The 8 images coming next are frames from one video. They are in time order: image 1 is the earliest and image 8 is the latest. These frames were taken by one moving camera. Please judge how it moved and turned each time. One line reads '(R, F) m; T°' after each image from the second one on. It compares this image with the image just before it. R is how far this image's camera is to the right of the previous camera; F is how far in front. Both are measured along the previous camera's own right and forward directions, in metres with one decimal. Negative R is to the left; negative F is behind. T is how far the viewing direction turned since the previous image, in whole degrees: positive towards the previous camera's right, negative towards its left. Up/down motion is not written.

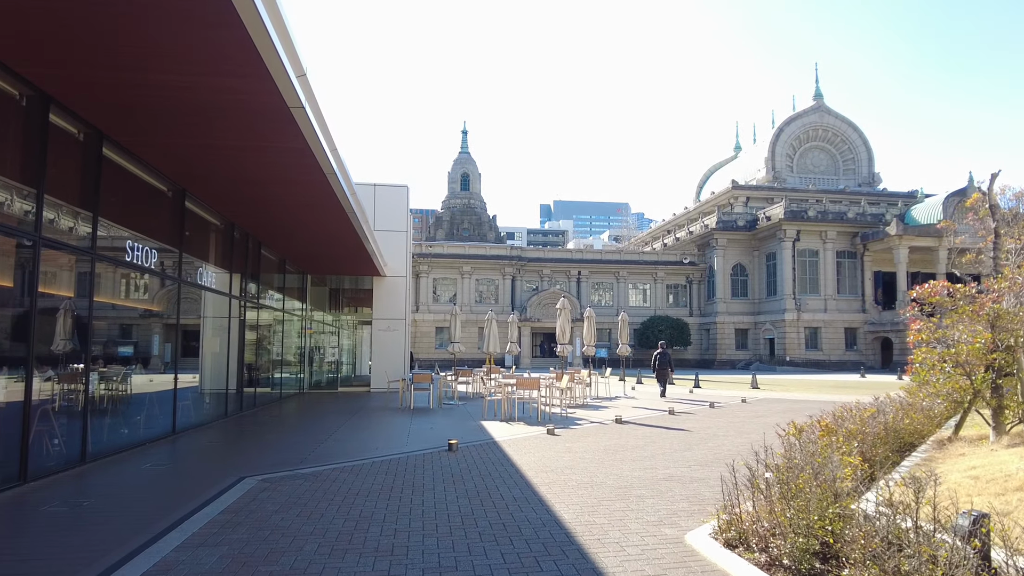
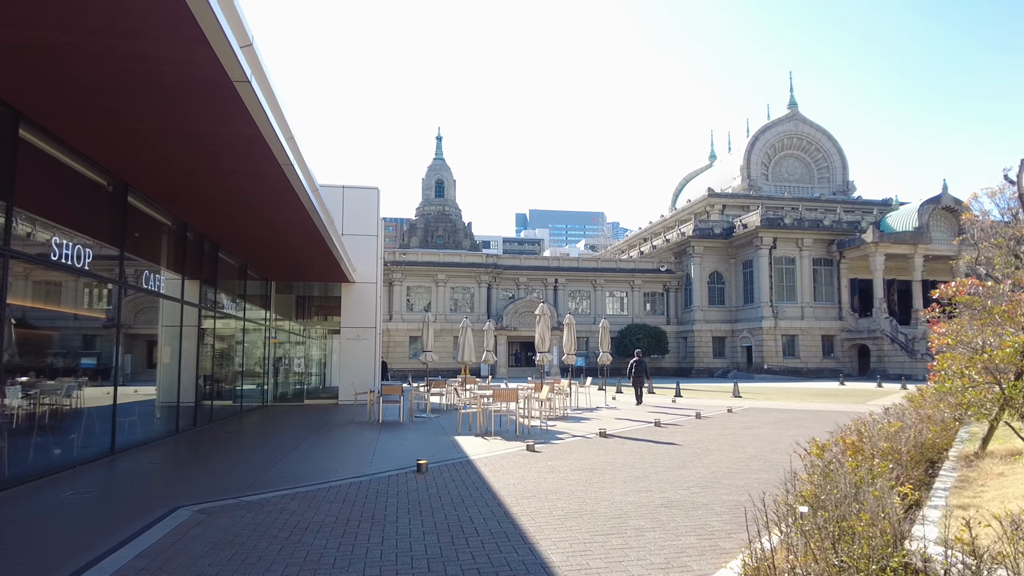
(0.0, +1.1) m; +2°
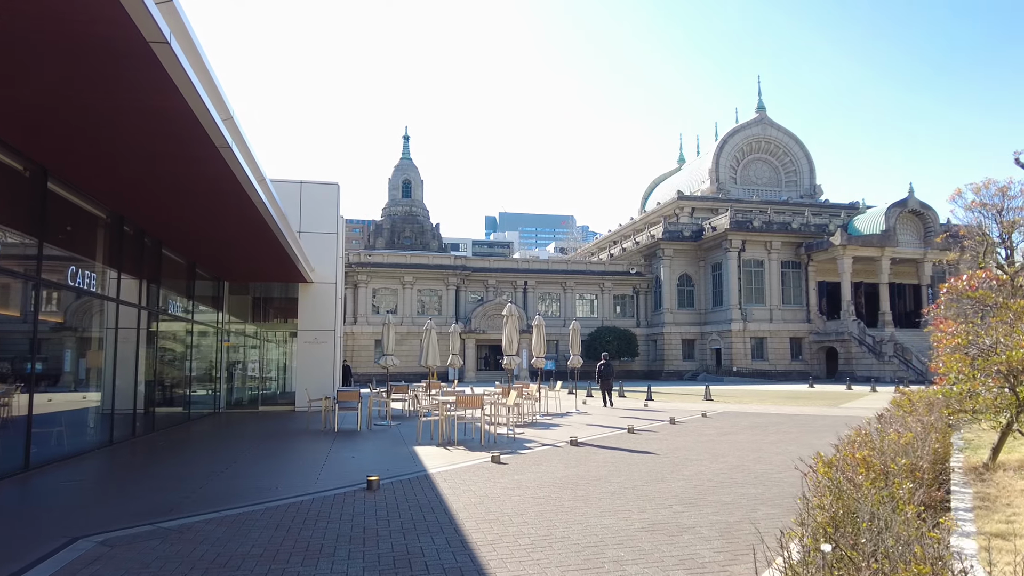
(+0.1, +1.0) m; +2°
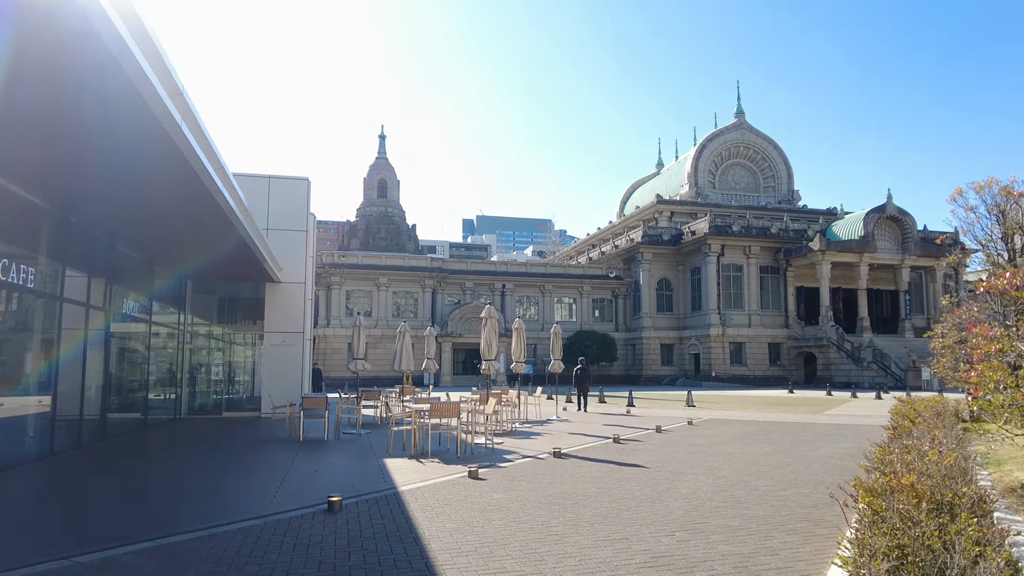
(0.0, +1.0) m; +2°
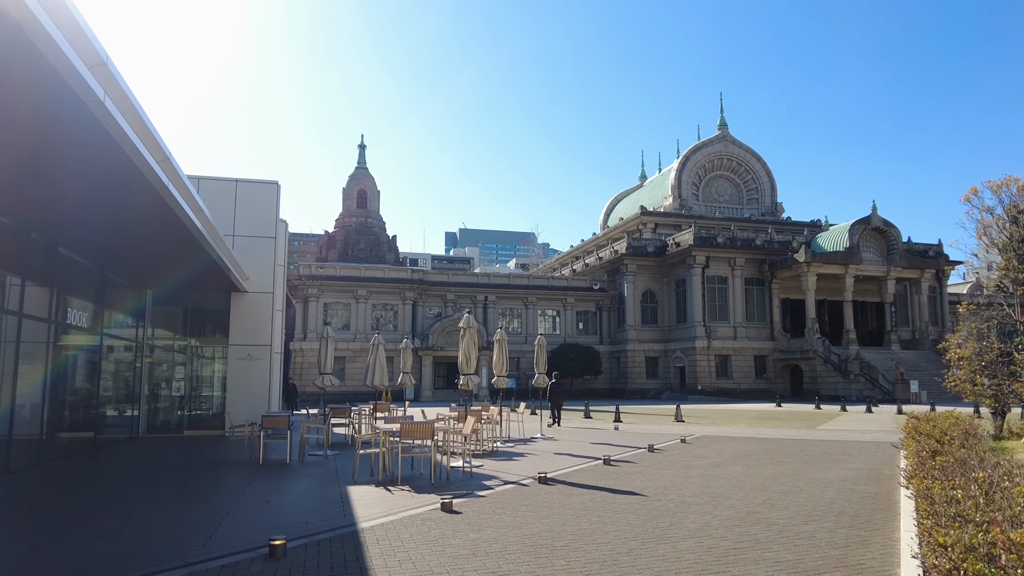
(0.0, +1.2) m; +1°
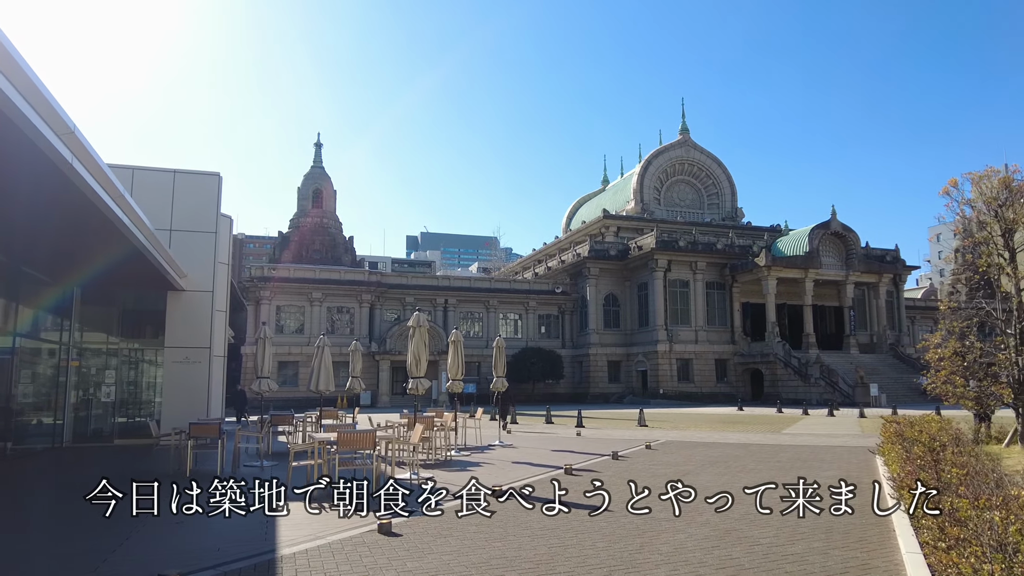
(+0.1, +1.1) m; +3°
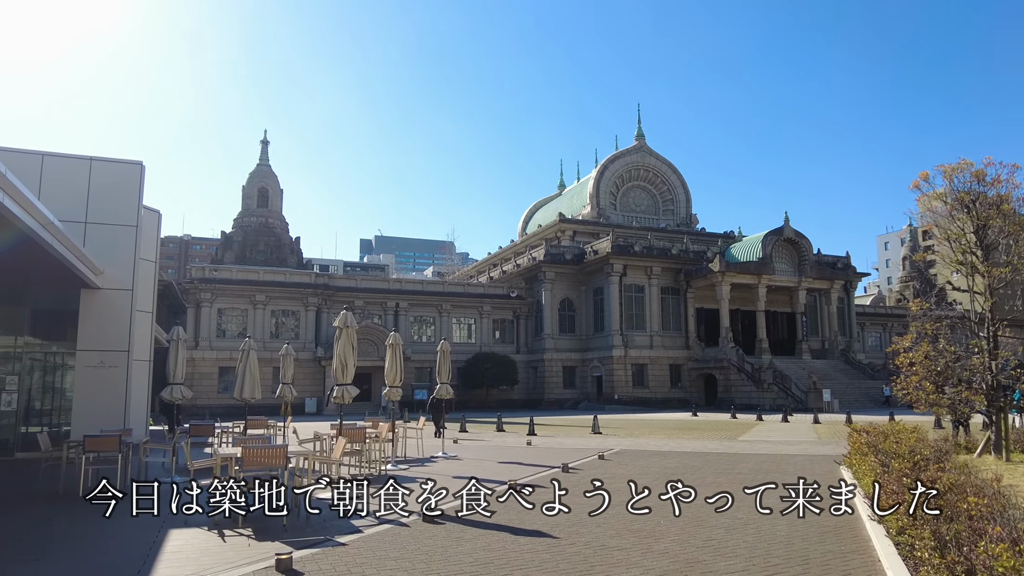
(+0.3, +1.2) m; +3°
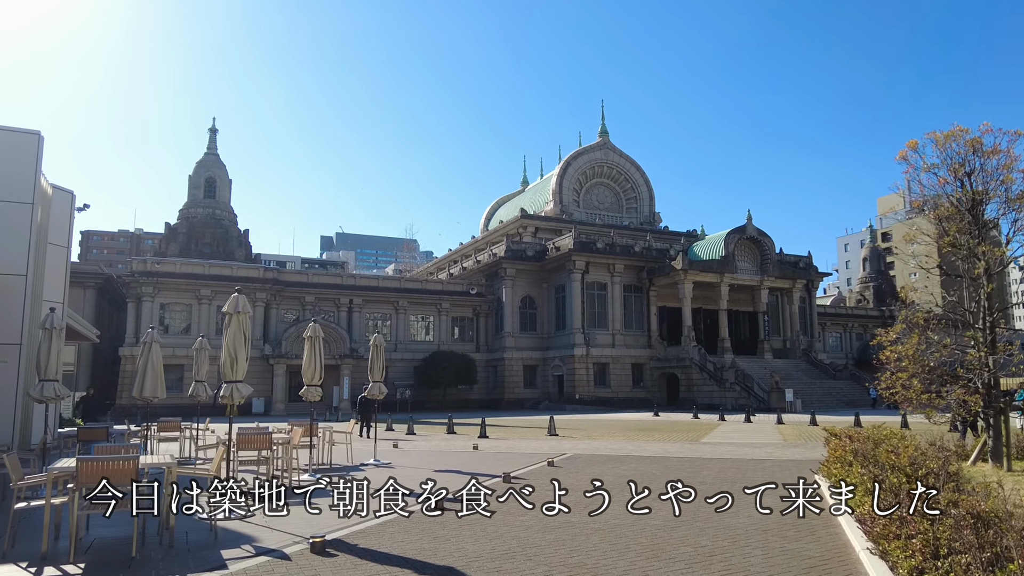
(+0.5, +1.7) m; +3°
